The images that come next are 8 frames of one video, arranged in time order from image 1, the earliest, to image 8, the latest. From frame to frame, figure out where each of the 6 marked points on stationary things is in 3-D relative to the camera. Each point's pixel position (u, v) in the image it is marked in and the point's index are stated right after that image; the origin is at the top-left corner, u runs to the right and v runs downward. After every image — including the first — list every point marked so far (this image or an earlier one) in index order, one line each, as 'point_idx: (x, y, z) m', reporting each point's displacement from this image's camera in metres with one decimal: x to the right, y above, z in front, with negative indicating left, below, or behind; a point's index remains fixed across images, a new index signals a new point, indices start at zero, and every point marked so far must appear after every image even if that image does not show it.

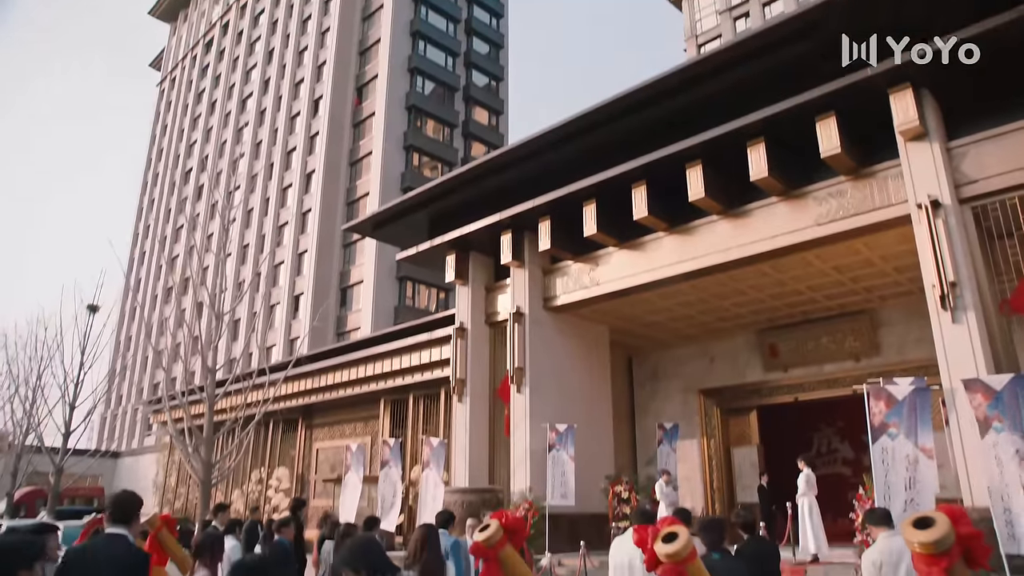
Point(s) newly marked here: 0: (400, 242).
0: (-2.7, +1.1, +18.9) m
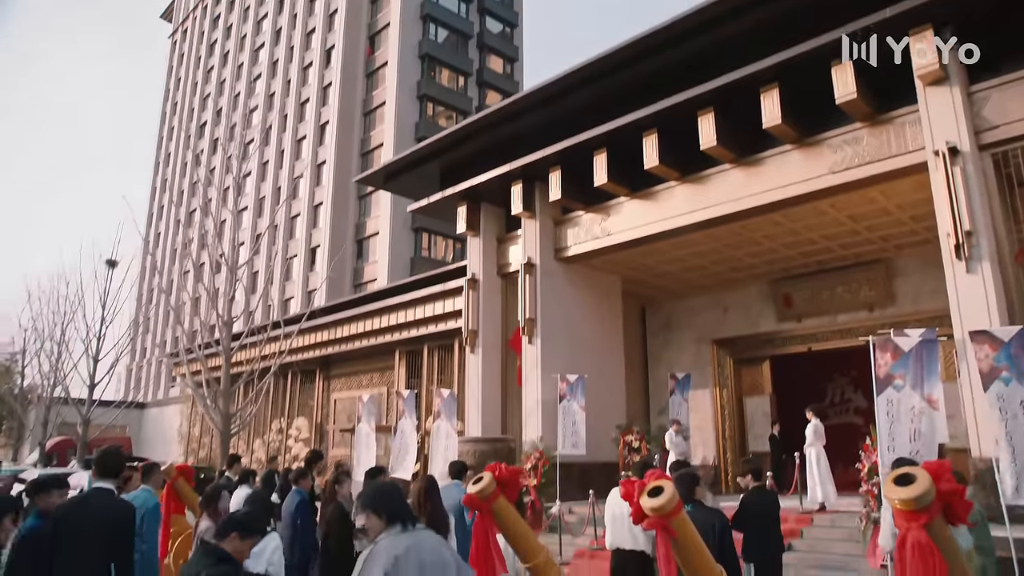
0: (-2.4, +2.2, +18.9) m
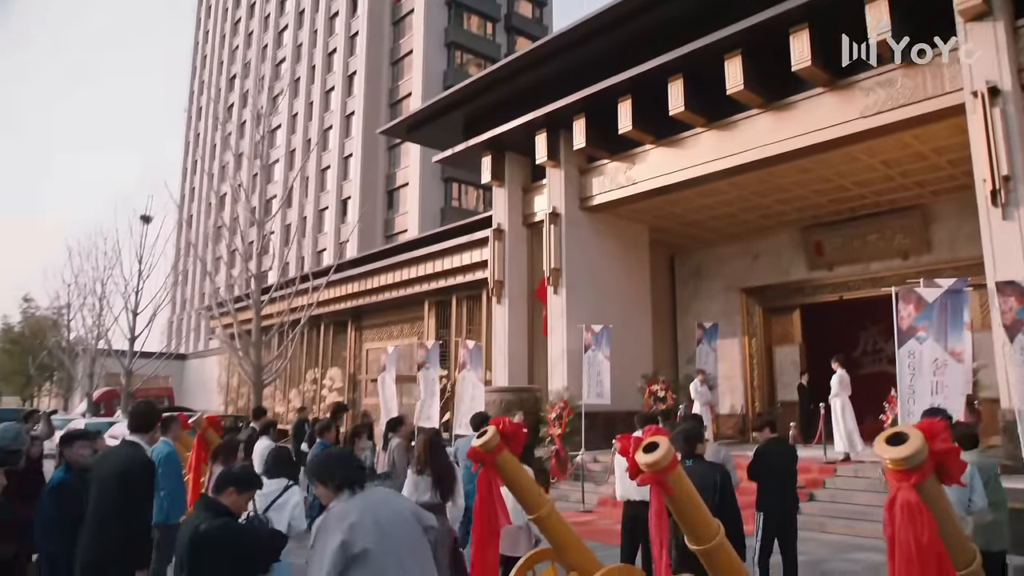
0: (-1.7, +3.4, +18.9) m
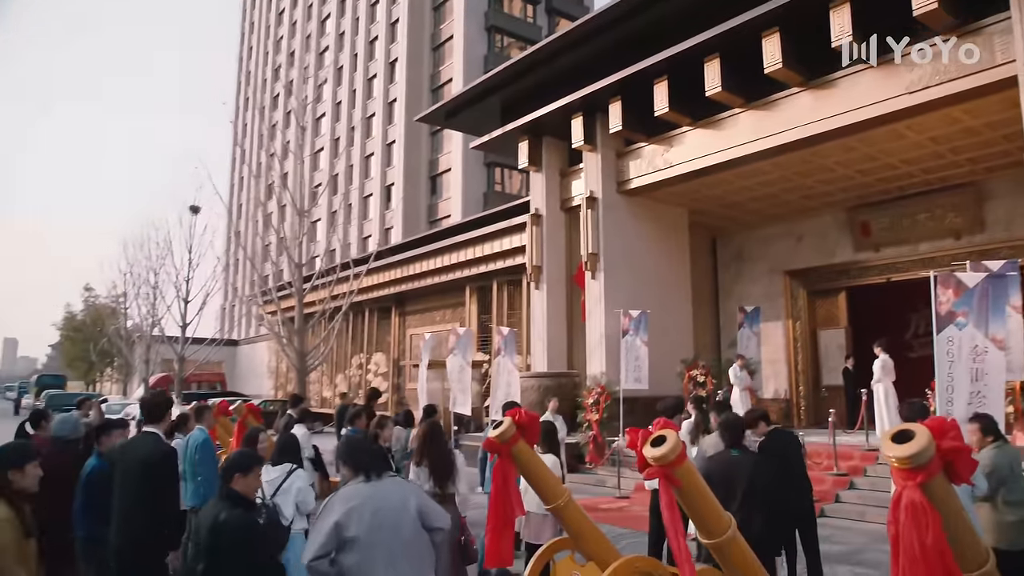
0: (-0.8, +3.7, +18.9) m
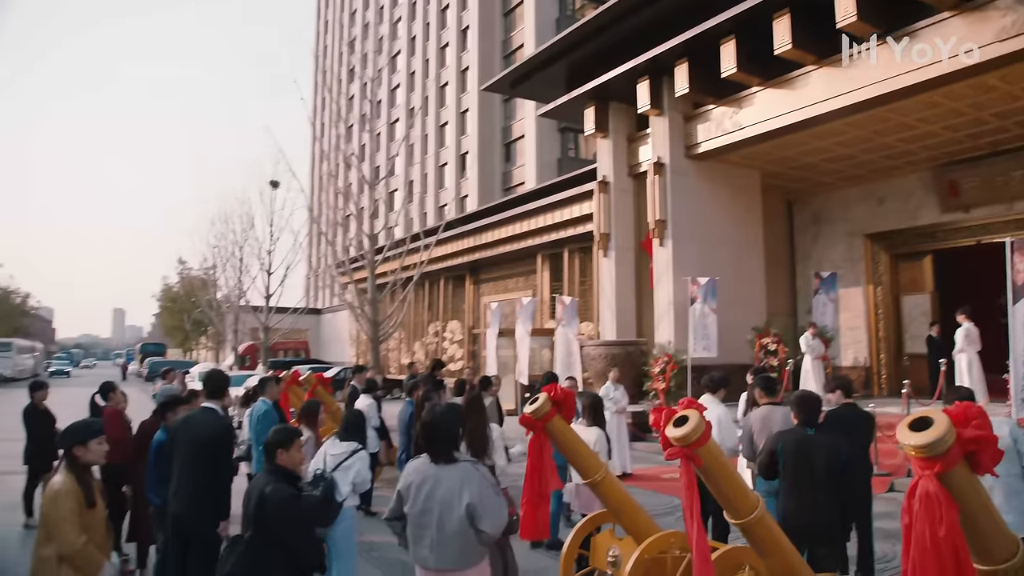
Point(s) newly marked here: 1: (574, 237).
0: (+0.9, +4.5, +18.7) m
1: (+1.3, +1.1, +17.0) m
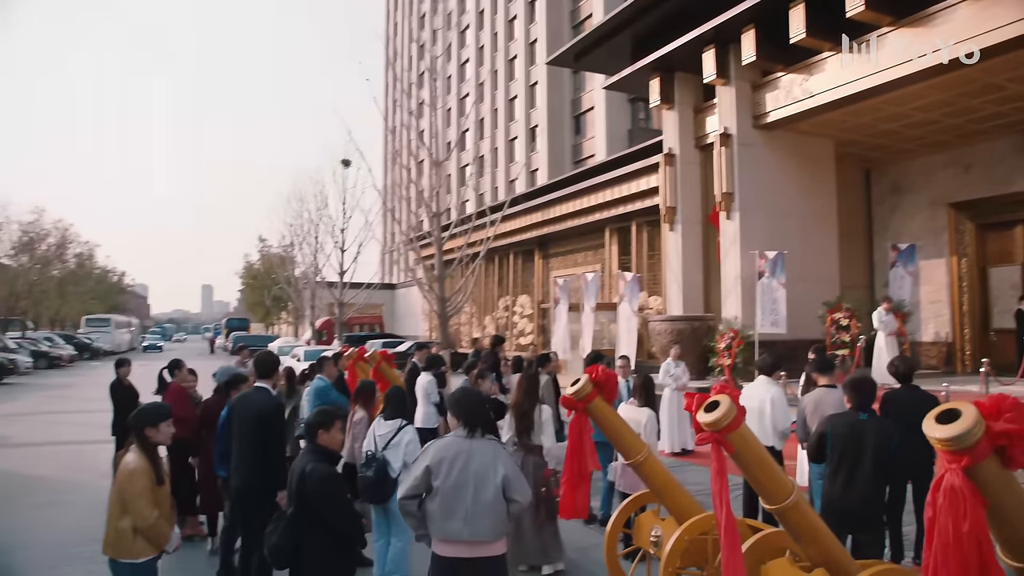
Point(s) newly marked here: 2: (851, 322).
0: (+2.4, +5.1, +18.5) m
1: (+2.7, +1.6, +16.8) m
2: (+5.7, -0.6, +13.4) m
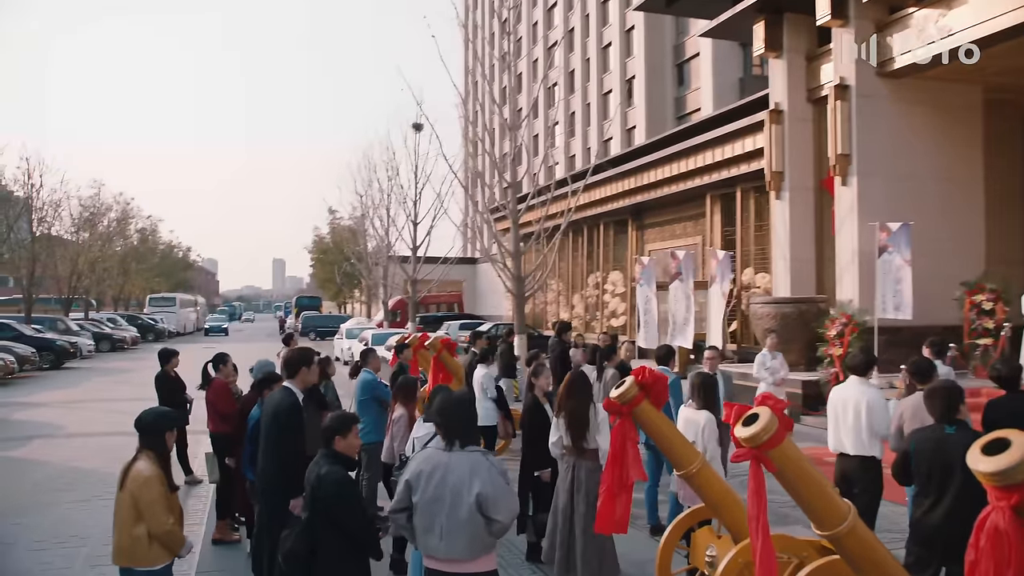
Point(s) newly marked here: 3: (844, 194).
0: (+4.3, +5.7, +16.4) m
1: (+4.4, +2.1, +14.9) m
2: (+6.8, -0.3, +11.2) m
3: (+5.2, +1.4, +12.4) m
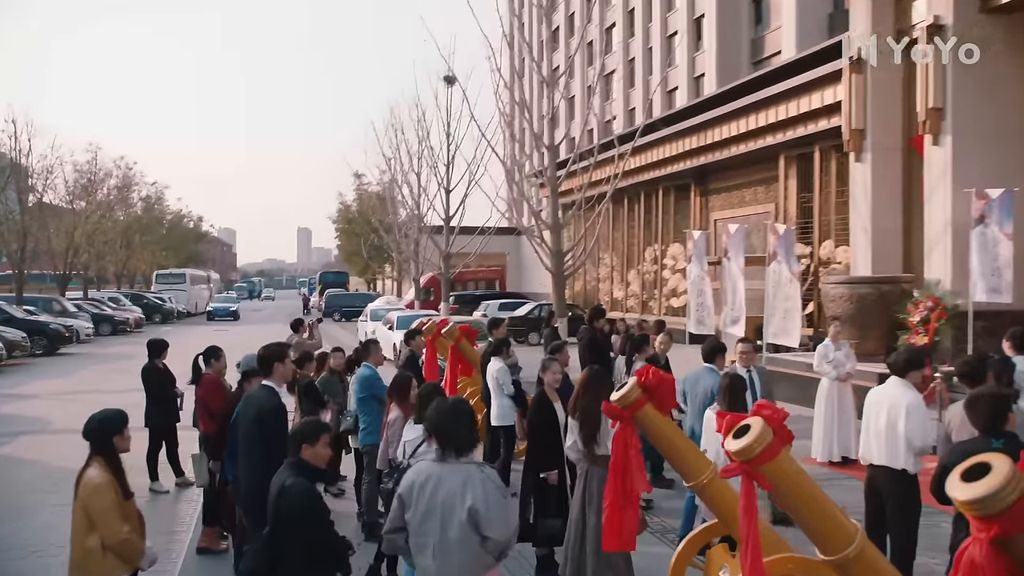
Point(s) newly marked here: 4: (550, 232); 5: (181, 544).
0: (+5.2, +6.1, +14.3) m
1: (+5.0, +2.5, +13.0) m
2: (+7.0, 0.0, +9.2) m
3: (+5.6, +1.7, +10.4) m
4: (+0.6, +0.9, +12.8) m
5: (-3.6, -2.8, +8.6) m
